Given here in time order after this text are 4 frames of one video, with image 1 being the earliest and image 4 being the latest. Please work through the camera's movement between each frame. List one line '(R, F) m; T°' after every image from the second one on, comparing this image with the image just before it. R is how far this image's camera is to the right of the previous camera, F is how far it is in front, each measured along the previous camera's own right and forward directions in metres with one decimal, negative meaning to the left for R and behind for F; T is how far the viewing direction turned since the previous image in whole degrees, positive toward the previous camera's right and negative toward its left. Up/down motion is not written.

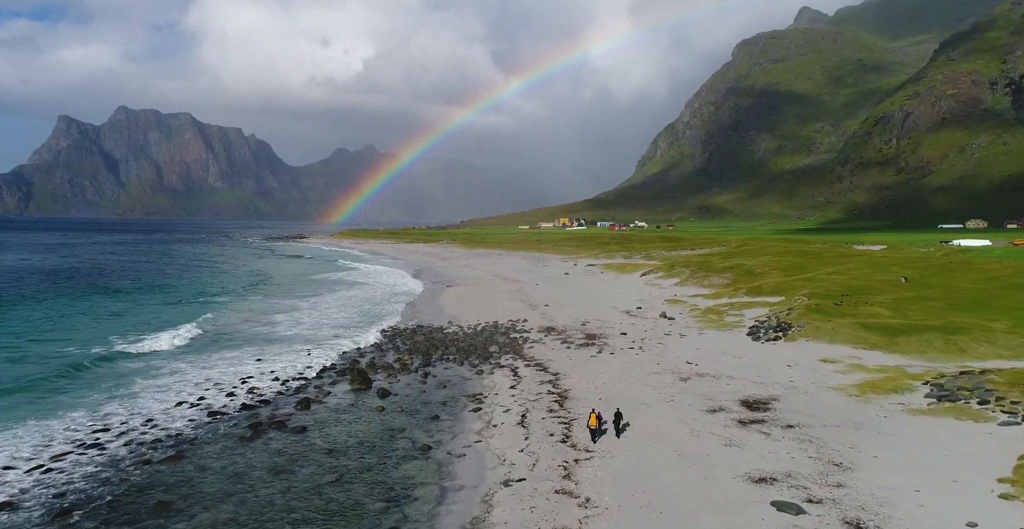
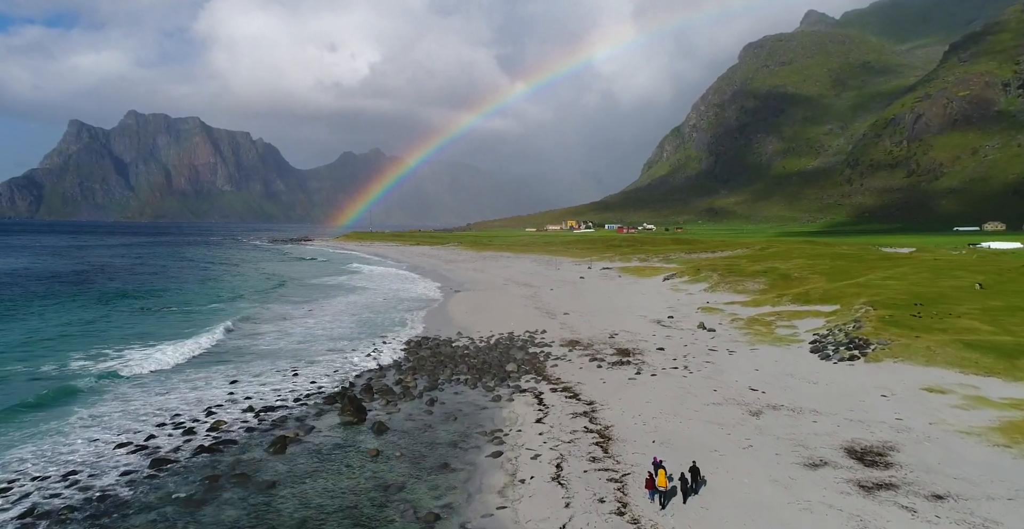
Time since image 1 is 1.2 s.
(-0.7, +4.9) m; -1°
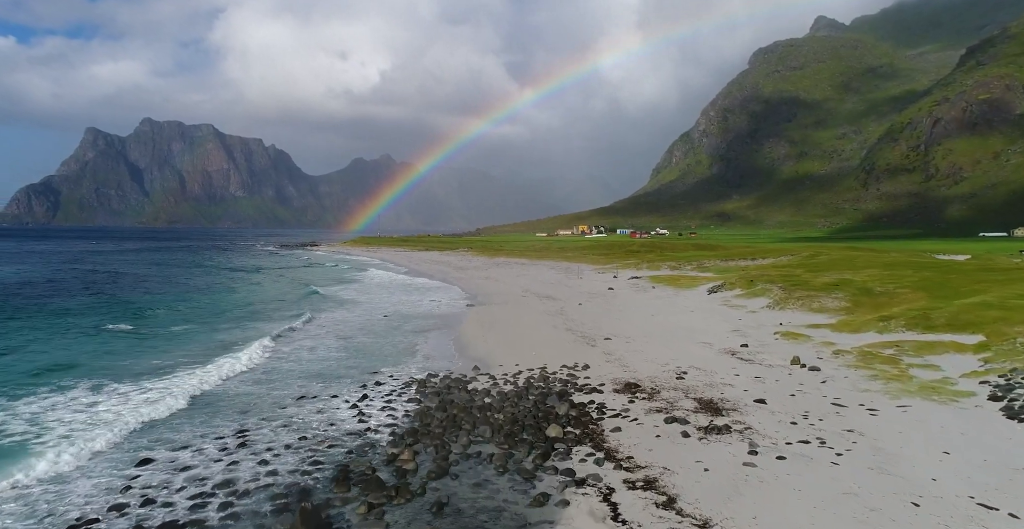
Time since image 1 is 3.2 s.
(-1.2, +9.1) m; -1°
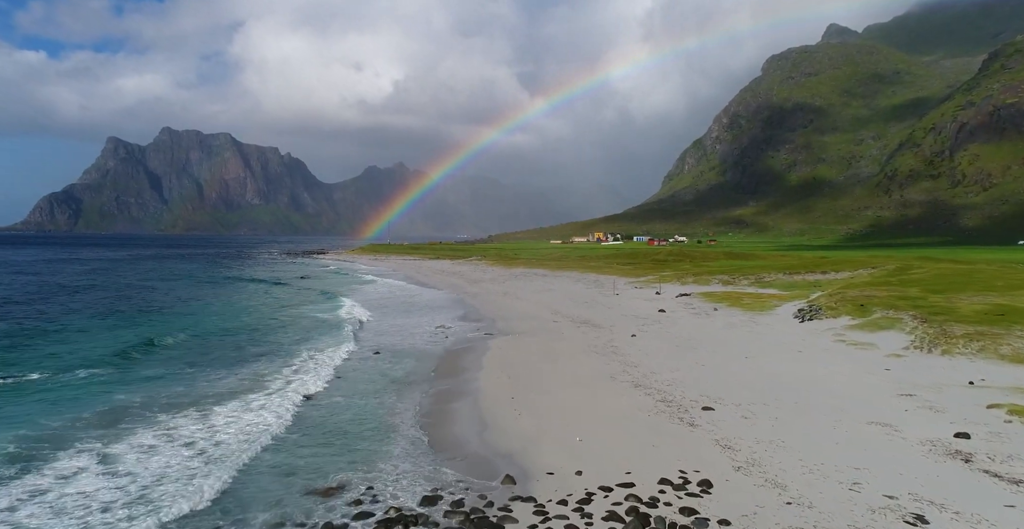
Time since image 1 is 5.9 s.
(-1.4, +13.8) m; -1°
